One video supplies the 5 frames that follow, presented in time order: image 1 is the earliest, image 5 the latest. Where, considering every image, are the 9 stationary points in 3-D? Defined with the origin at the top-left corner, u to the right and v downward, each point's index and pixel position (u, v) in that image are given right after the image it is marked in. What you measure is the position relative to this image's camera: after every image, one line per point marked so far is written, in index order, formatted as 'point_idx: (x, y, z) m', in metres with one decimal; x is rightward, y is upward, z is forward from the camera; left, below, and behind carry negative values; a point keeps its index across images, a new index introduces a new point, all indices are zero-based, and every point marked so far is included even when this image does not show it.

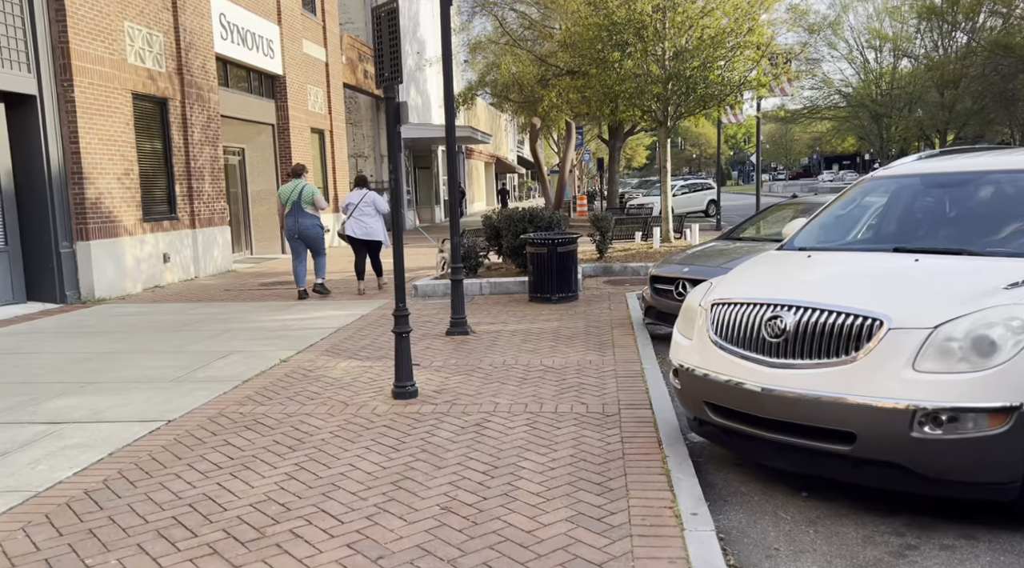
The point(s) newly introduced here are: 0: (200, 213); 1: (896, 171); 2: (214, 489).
0: (-5.3, +1.2, +14.8) m
1: (+2.5, +0.7, +5.8) m
2: (-1.4, -1.0, +4.2) m
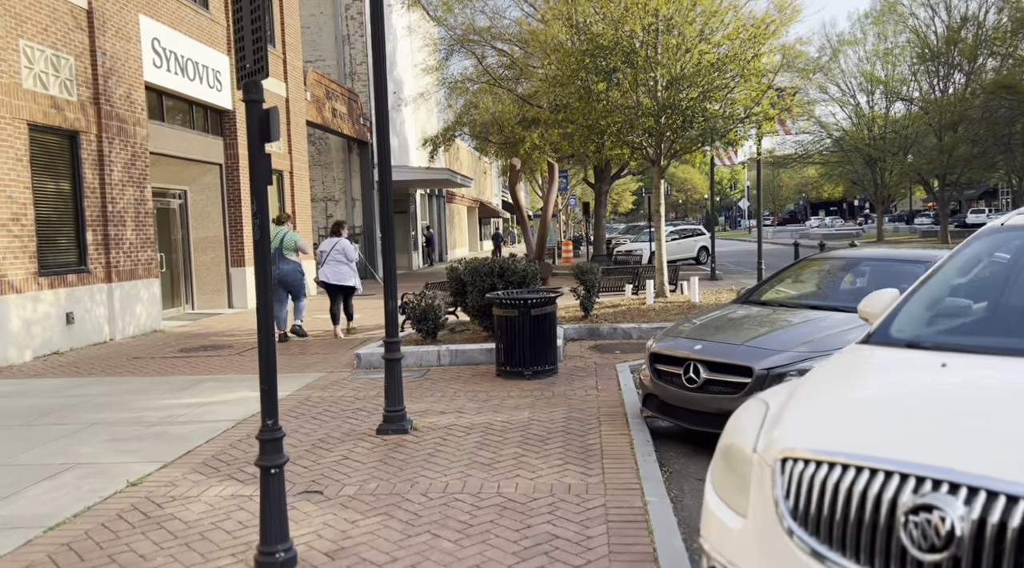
0: (-5.8, +0.3, +12.7) m
1: (+2.2, +0.3, +3.7) m
2: (-1.7, -1.4, +2.0) m
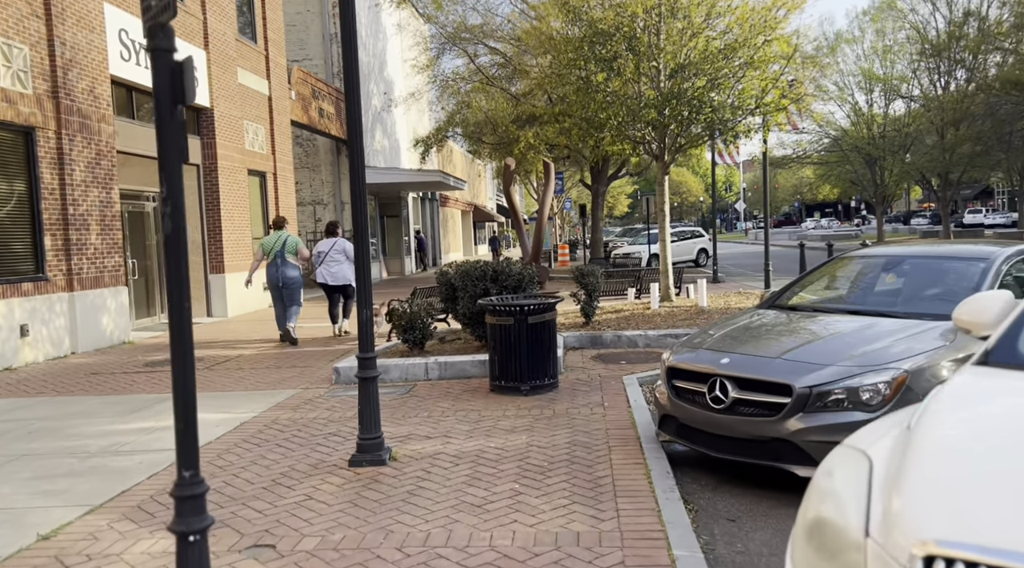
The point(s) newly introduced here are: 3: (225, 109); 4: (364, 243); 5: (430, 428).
0: (-5.8, +0.2, +11.8) m
1: (+2.2, +0.3, +2.9) m
2: (-1.7, -1.4, +1.1) m
3: (-5.6, +3.4, +16.9) m
4: (-0.9, +0.3, +5.5) m
5: (-0.6, -1.1, +6.4) m
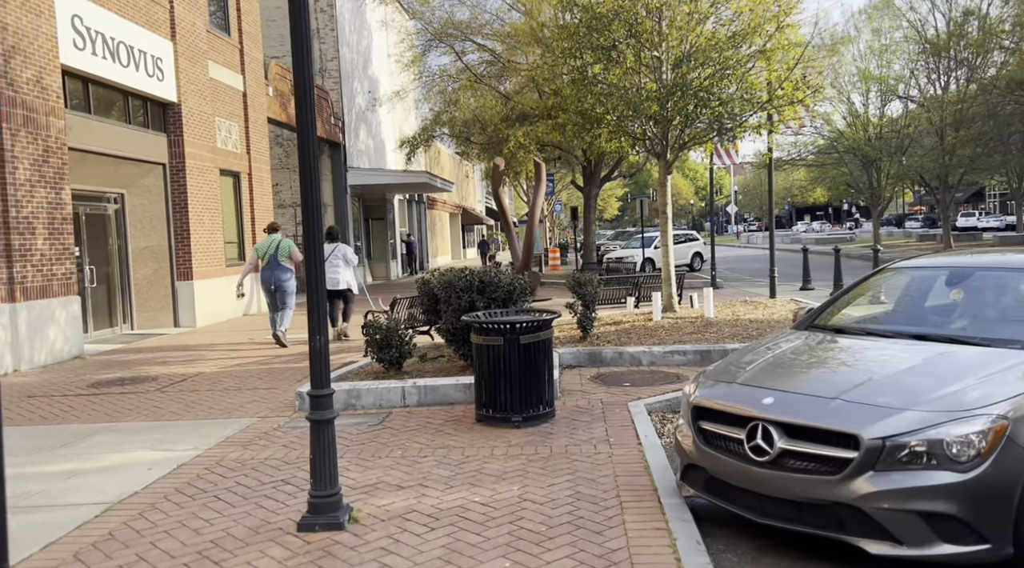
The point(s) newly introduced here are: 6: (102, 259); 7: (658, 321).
0: (-6.0, +0.1, +10.7) m
1: (+2.2, +0.2, +1.8) m
2: (-1.7, -1.5, 0.0) m
3: (-5.8, +3.3, +15.8) m
4: (-1.0, +0.2, +4.5) m
5: (-0.7, -1.2, +5.3) m
6: (-6.7, +0.4, +14.1) m
7: (+1.9, -0.5, +11.0) m
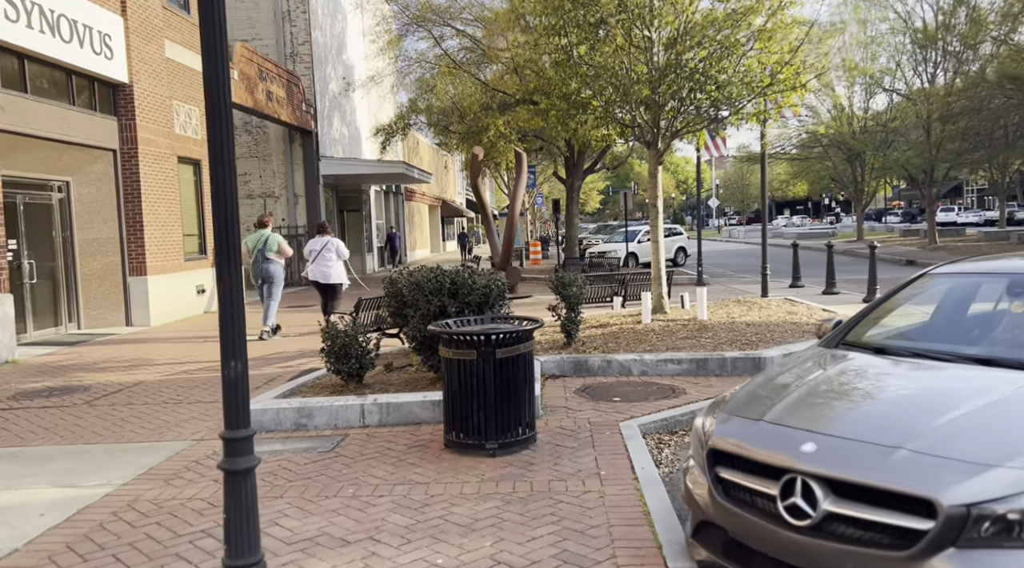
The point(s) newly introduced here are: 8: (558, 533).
0: (-6.2, +0.1, +9.6) m
1: (+2.1, +0.1, +1.0) m
2: (-1.7, -1.5, -0.9) m
3: (-6.1, +3.4, +14.7) m
4: (-1.1, +0.1, +3.5) m
5: (-0.8, -1.2, +4.4) m
6: (-7.0, +0.5, +13.0) m
7: (+1.6, -0.5, +10.1) m
8: (+0.2, -1.2, +4.2) m
